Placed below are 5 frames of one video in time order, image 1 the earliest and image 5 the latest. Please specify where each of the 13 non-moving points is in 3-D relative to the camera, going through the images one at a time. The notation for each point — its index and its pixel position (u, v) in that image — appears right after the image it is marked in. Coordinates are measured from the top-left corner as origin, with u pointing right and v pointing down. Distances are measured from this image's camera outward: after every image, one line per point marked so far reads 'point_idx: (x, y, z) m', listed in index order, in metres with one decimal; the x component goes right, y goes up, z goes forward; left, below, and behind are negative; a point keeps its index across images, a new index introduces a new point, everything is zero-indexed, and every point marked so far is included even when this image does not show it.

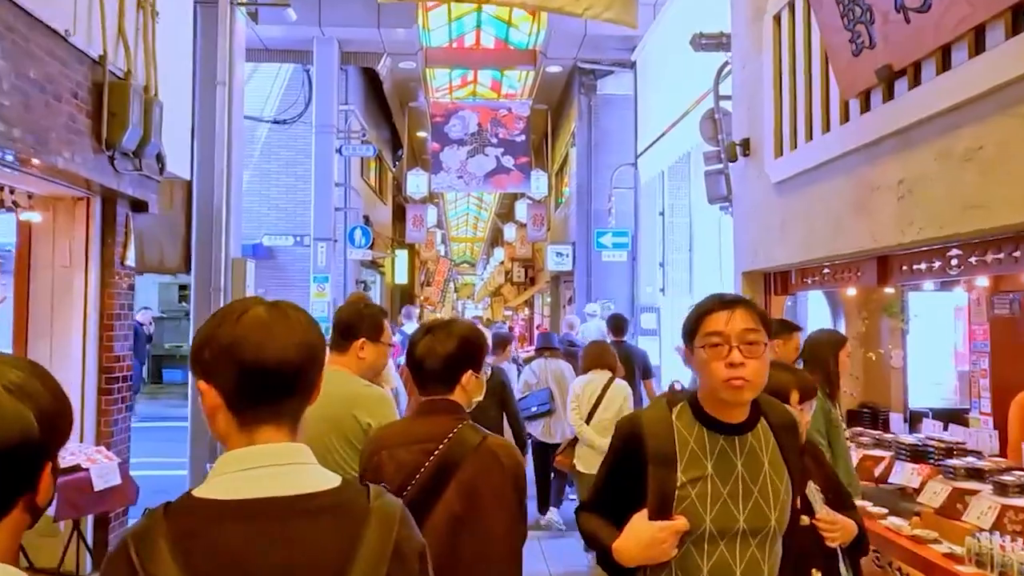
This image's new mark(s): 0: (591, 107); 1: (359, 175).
0: (+1.4, +3.3, +13.8) m
1: (-2.9, +2.1, +14.3) m
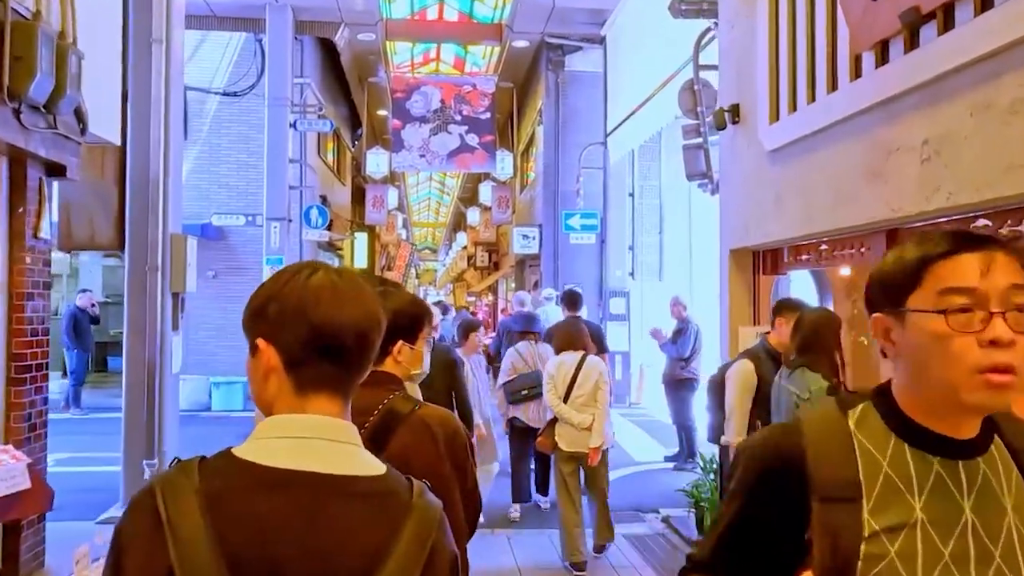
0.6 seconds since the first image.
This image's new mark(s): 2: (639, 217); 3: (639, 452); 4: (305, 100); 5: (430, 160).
0: (+0.8, +3.6, +13.3) m
1: (-3.5, +2.4, +13.6) m
2: (+2.2, +1.3, +12.9) m
3: (+1.5, -1.9, +8.8) m
4: (-3.4, +3.1, +12.6) m
5: (-1.5, +2.3, +13.8) m
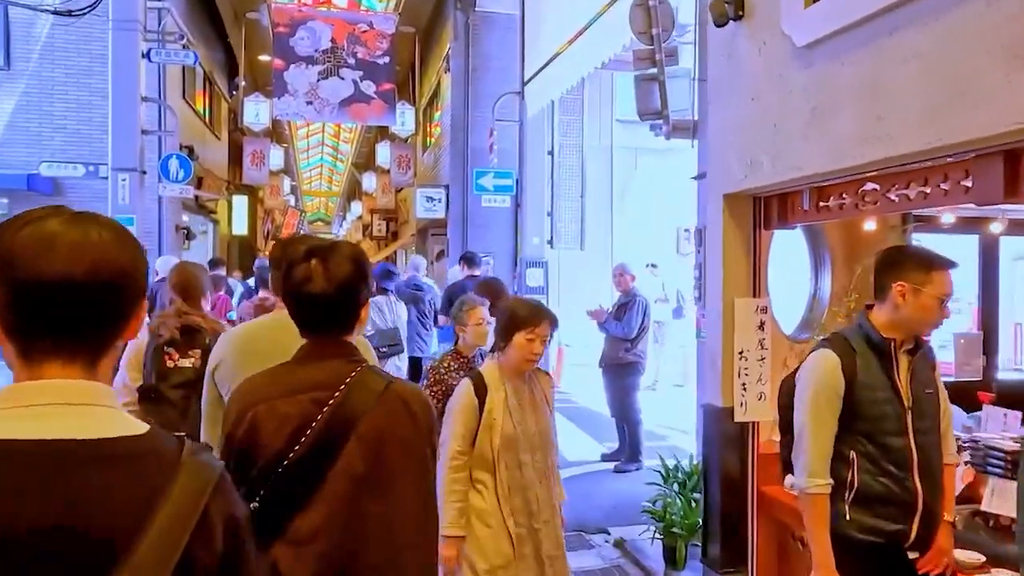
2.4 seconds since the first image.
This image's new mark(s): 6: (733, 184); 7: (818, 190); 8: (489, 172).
0: (-0.6, +4.0, +11.6) m
1: (-5.0, +2.9, +11.4) m
2: (+0.7, +1.7, +11.5) m
3: (+0.5, -1.6, +7.4) m
4: (-4.8, +3.6, +10.4) m
5: (-3.0, +2.8, +11.9) m
6: (+1.1, +0.5, +3.8) m
7: (+1.4, +0.5, +3.5) m
8: (-0.3, +1.6, +10.4) m
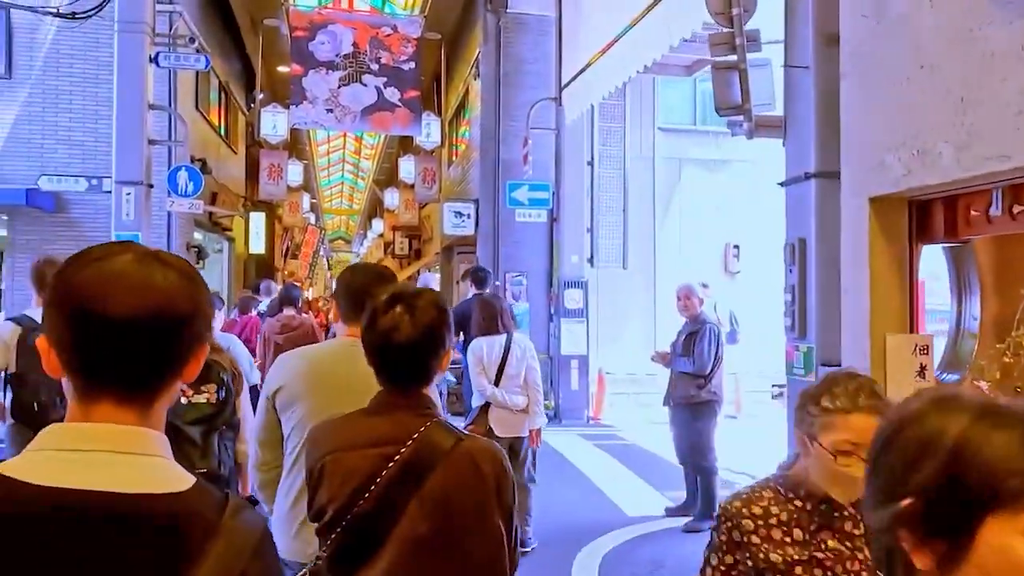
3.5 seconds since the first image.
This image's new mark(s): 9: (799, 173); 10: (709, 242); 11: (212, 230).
0: (-0.2, +3.7, +10.8) m
1: (-4.5, +2.6, +10.7) m
2: (+1.2, +1.4, +10.6) m
3: (+0.9, -1.8, +6.5) m
4: (-4.3, +3.3, +9.7) m
5: (-2.5, +2.5, +11.1) m
6: (+1.4, +0.4, +2.9) m
7: (+1.7, +0.3, +2.5) m
8: (+0.1, +1.3, +9.5) m
9: (+1.8, +0.7, +4.8) m
10: (+3.0, +0.7, +11.4) m
11: (-5.1, +1.0, +12.8) m
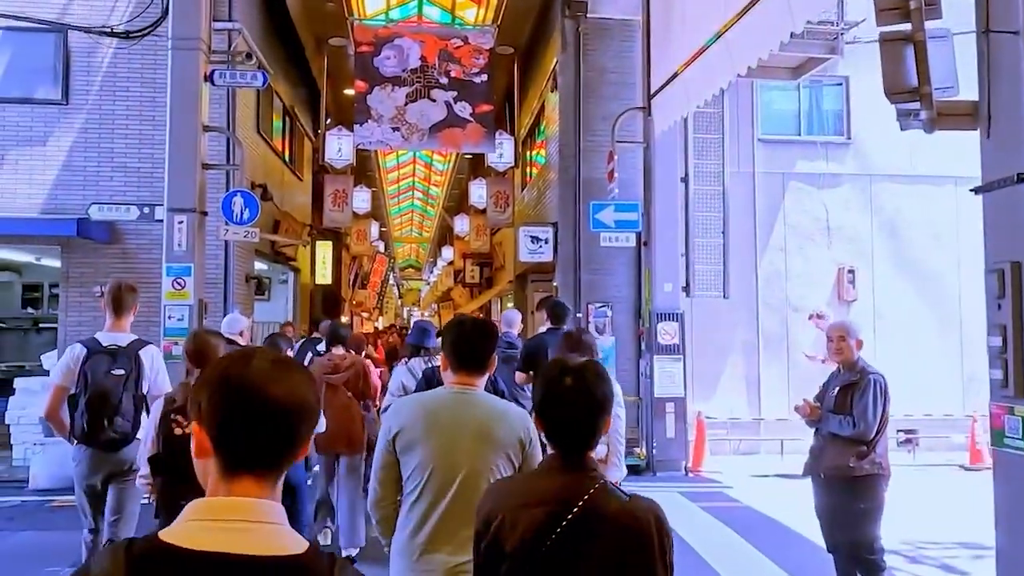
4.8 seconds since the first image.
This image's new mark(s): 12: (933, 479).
0: (+0.9, +3.3, +9.9) m
1: (-3.5, +2.1, +10.1) m
2: (+2.3, +1.0, +9.4) m
3: (+1.6, -2.0, +5.2) m
4: (-3.3, +2.9, +9.1) m
5: (-1.4, +2.0, +10.3) m
6: (+1.8, +0.3, +1.7) m
7: (+2.0, +0.2, +1.3) m
8: (+1.1, +0.9, +8.5) m
9: (+2.3, +0.5, +3.6) m
10: (+4.1, +0.3, +10.0) m
11: (-3.8, +0.5, +12.2) m
12: (+4.7, -2.1, +8.5) m
